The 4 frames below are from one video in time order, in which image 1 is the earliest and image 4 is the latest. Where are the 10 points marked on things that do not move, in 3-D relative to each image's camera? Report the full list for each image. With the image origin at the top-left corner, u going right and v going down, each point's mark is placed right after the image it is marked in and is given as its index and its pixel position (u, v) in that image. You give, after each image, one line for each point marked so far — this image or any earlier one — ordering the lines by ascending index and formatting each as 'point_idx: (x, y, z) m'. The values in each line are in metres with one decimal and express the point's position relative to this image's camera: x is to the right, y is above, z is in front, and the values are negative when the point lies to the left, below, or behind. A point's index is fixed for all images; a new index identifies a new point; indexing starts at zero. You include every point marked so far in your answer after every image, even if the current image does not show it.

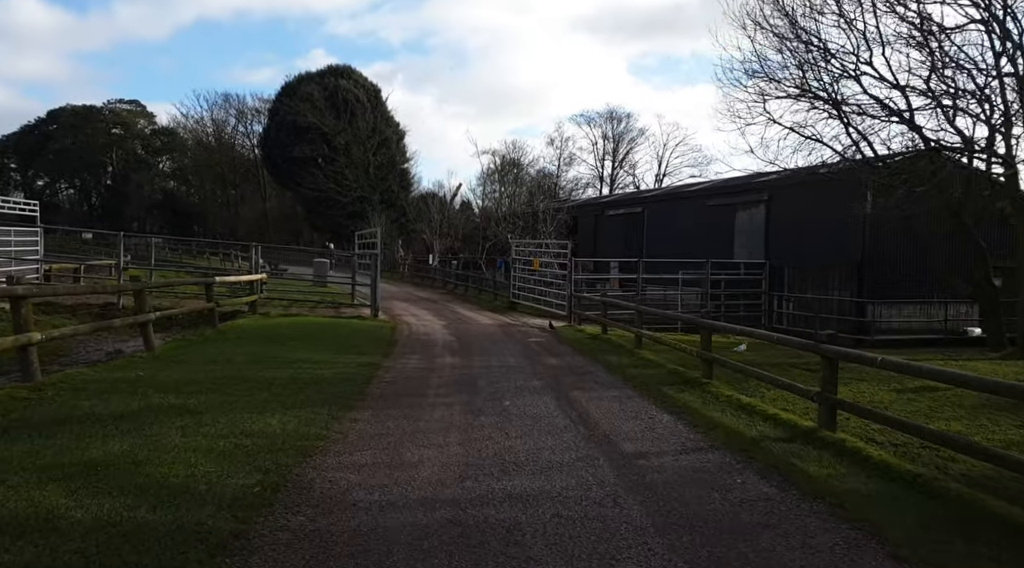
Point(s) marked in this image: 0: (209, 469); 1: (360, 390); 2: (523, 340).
0: (-1.9, -1.2, +4.3) m
1: (-1.6, -1.2, +7.5) m
2: (+0.2, -1.1, +13.4) m
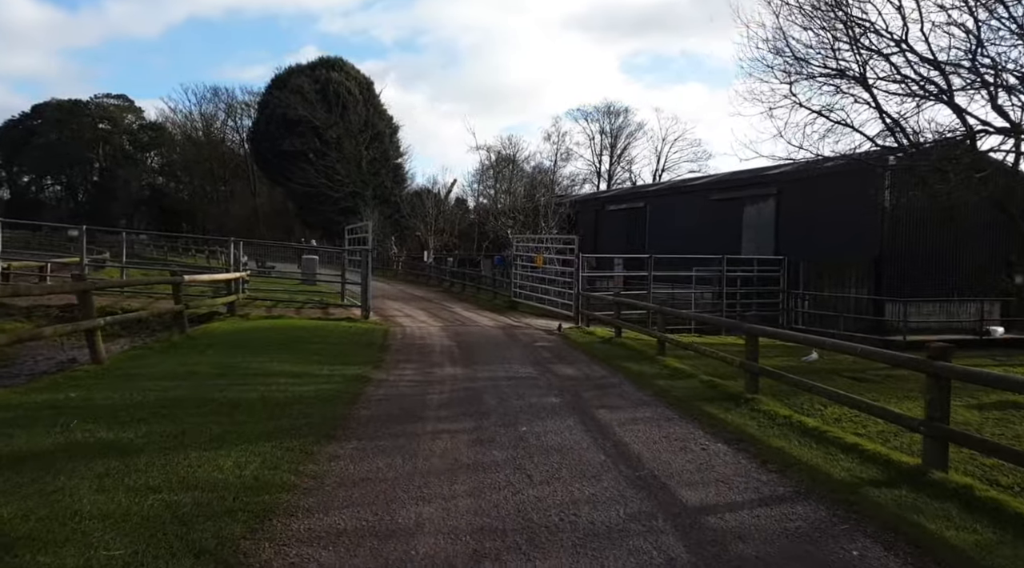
0: (-1.7, -1.2, +3.0) m
1: (-1.5, -1.1, +6.2) m
2: (+0.3, -1.0, +12.1) m
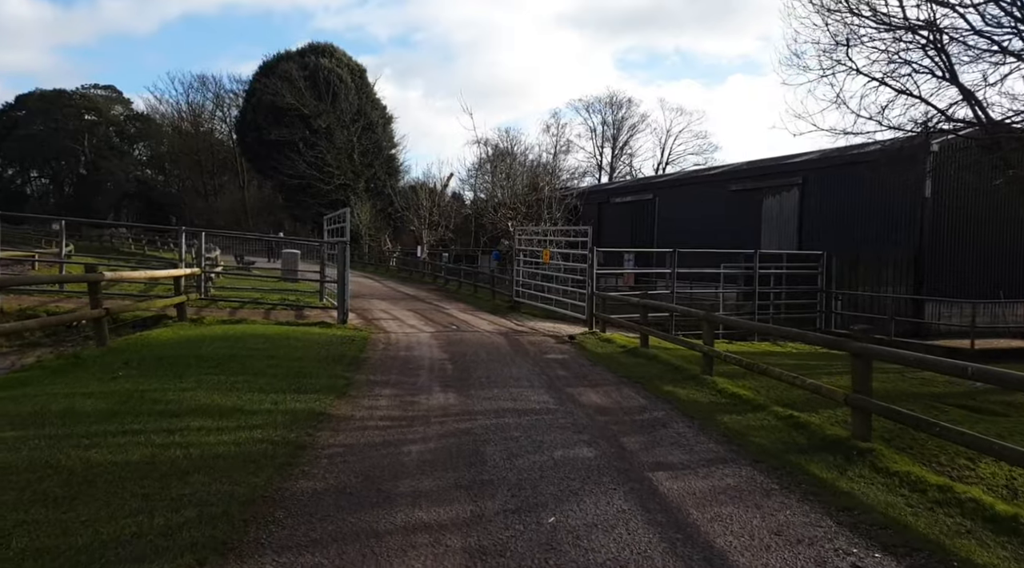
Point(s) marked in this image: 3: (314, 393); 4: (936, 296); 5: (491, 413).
0: (-1.6, -1.2, +0.8) m
1: (-1.4, -1.2, +4.0) m
2: (+0.4, -1.0, +9.9) m
3: (-1.9, -1.0, +6.5) m
4: (+11.8, -0.3, +19.2) m
5: (-0.2, -1.1, +6.2) m
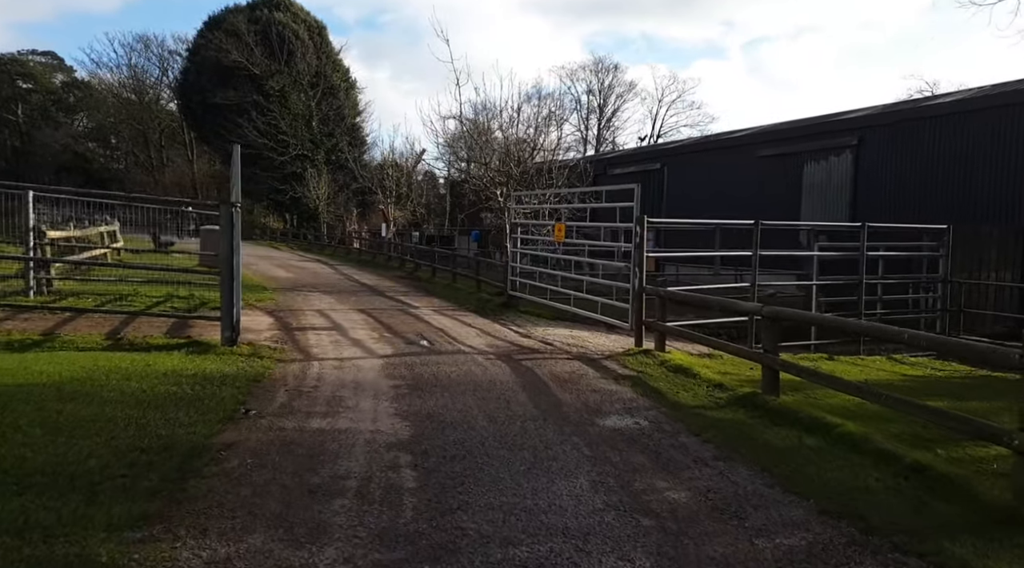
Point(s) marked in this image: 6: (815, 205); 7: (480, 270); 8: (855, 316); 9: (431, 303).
0: (-1.1, -1.4, -4.2) m
1: (-1.0, -1.3, -1.1) m
2: (+0.6, -1.0, +4.9) m
3: (-1.5, -1.1, +1.4) m
4: (+11.6, 0.0, +14.6) m
5: (+0.2, -1.2, +1.2) m
6: (+8.7, +2.2, +19.2) m
7: (-0.7, +0.3, +16.1) m
8: (+5.6, -0.5, +11.3) m
9: (-1.5, -0.3, +13.1) m
